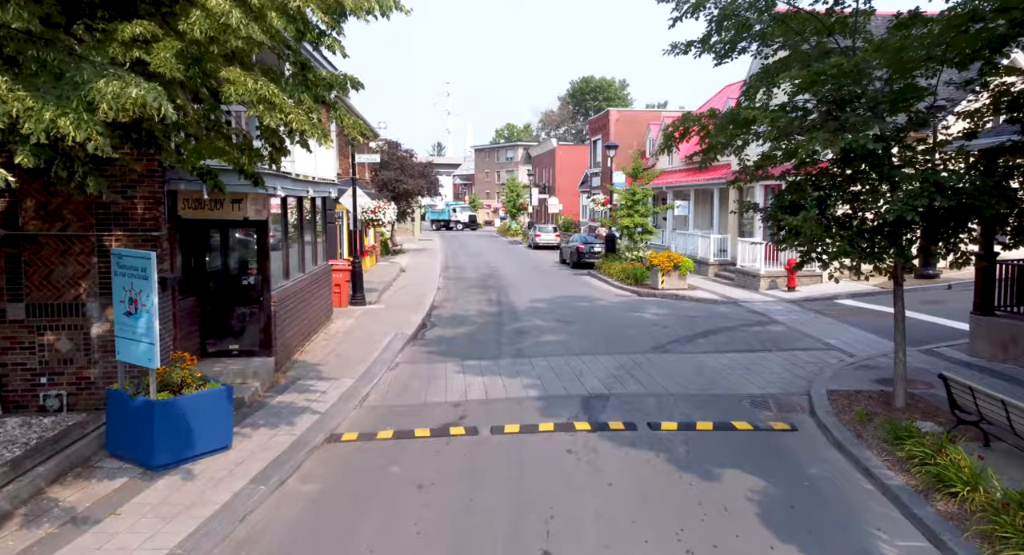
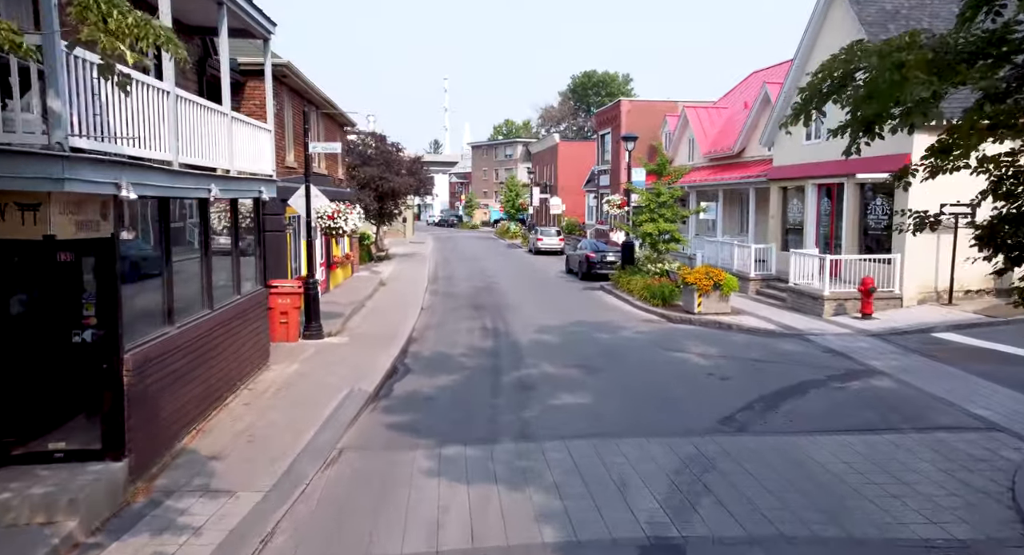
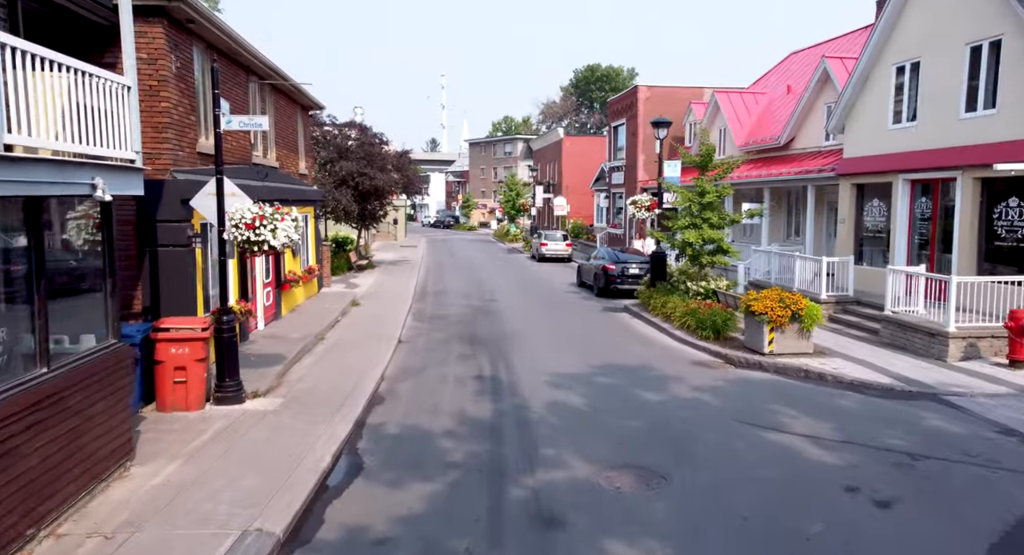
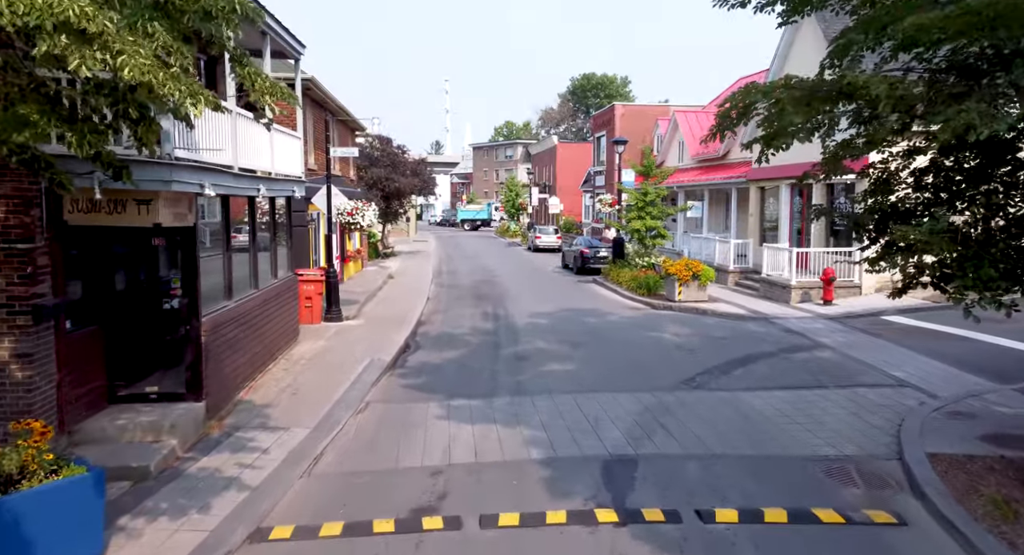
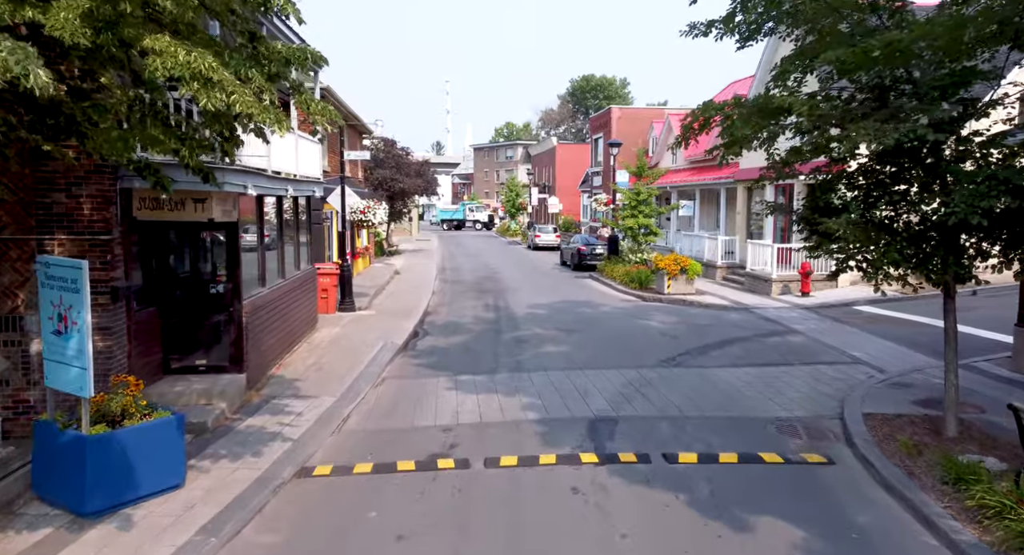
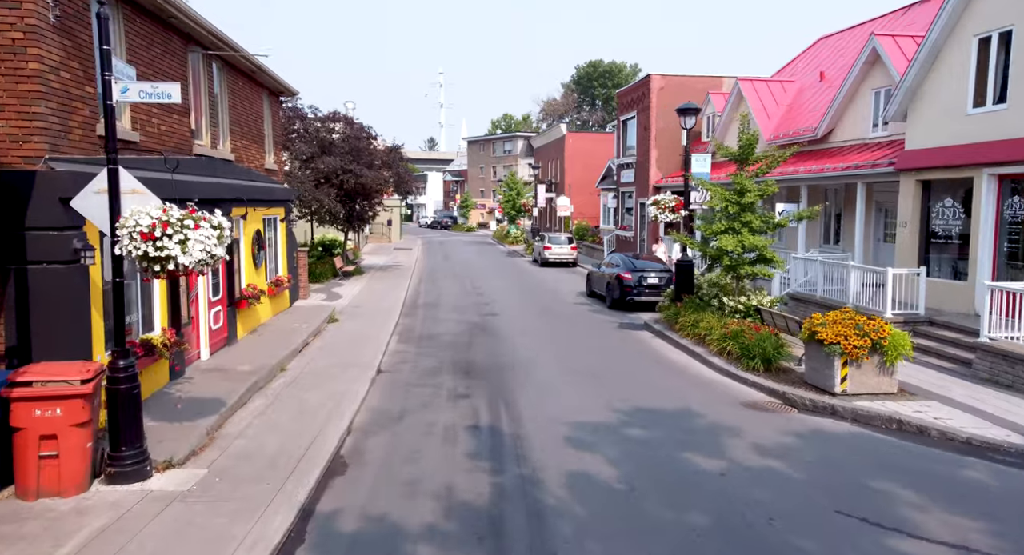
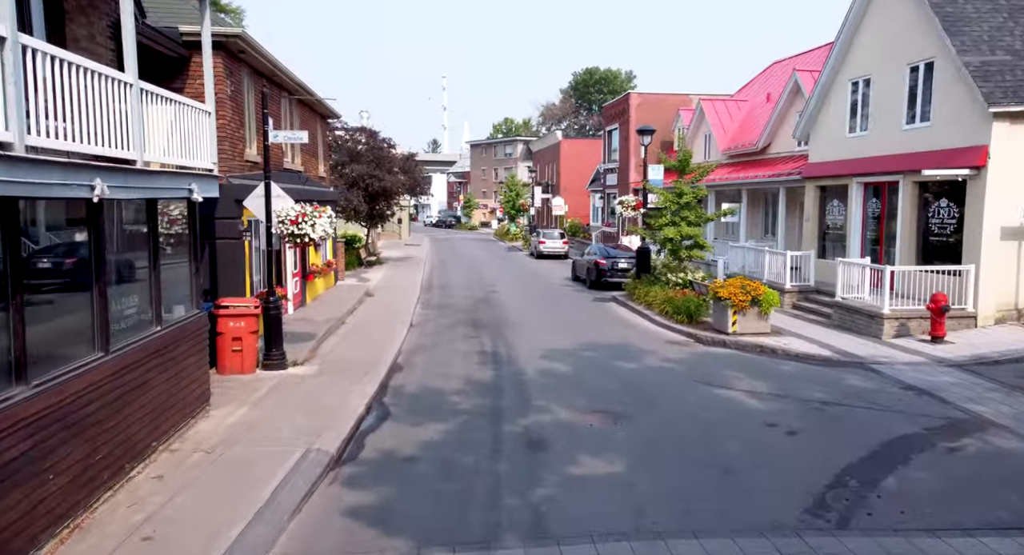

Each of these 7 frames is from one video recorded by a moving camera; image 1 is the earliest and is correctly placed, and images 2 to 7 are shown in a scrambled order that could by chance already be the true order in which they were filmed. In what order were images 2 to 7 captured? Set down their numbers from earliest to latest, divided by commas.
5, 4, 2, 7, 3, 6
